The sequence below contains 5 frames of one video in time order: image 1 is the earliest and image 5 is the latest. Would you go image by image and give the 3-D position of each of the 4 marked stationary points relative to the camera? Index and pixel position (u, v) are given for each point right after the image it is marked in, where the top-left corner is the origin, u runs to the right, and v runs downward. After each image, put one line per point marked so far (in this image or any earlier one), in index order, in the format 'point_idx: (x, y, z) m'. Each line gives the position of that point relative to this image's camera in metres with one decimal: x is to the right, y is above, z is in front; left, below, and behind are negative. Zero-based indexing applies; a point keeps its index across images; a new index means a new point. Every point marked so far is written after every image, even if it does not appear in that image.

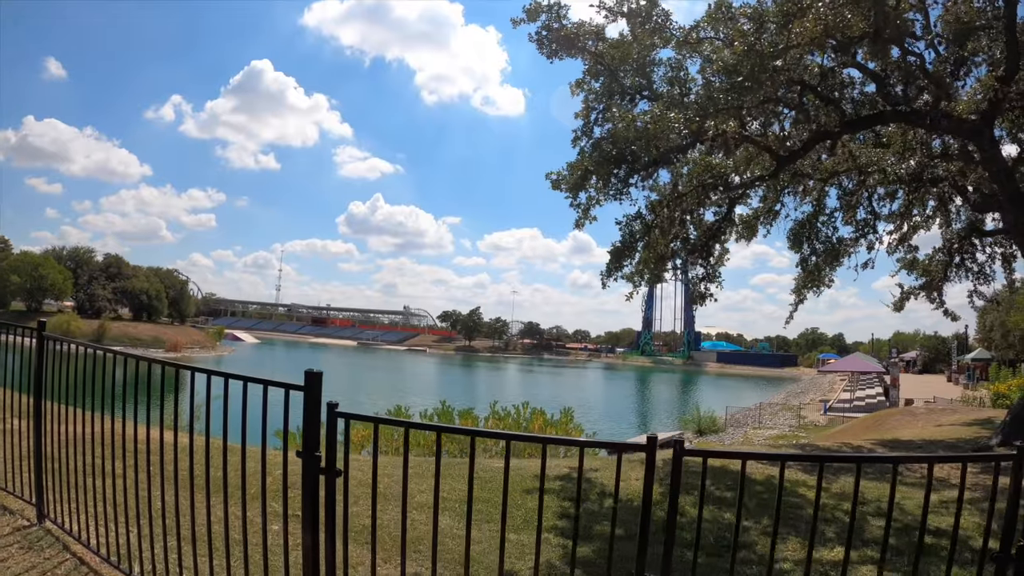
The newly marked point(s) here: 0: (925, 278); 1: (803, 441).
0: (+8.6, +0.1, +12.7) m
1: (+8.4, -4.4, +17.5) m
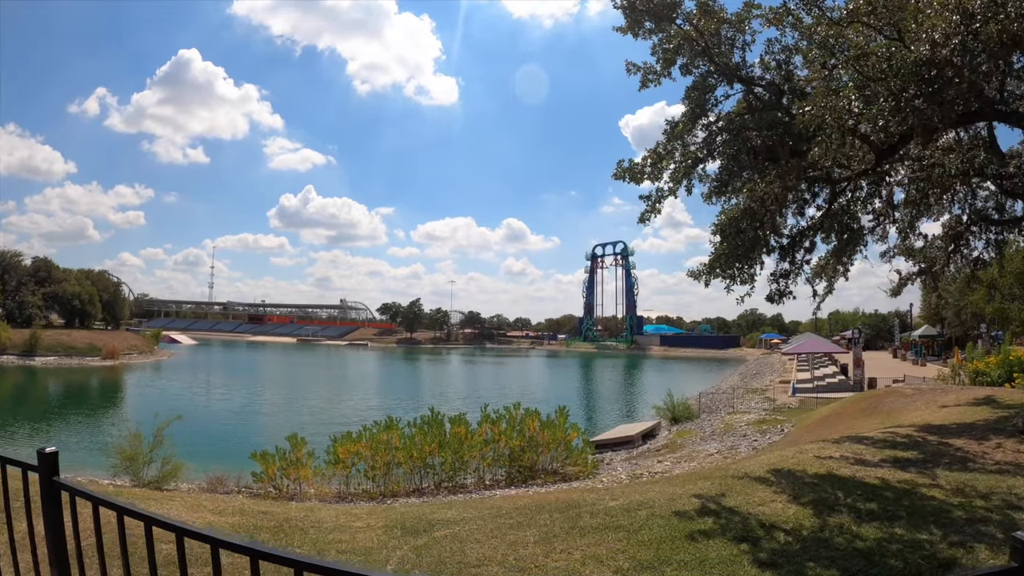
0: (+8.5, +0.5, +13.0) m
1: (+8.0, -4.0, +17.8) m
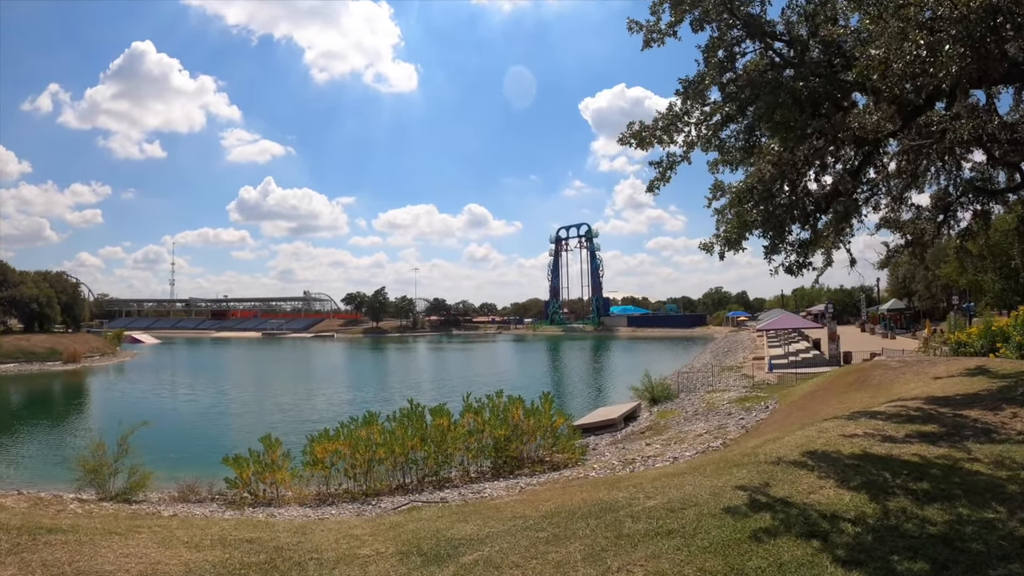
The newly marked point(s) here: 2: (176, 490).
0: (+8.1, +1.1, +12.9) m
1: (+7.5, -3.3, +17.9) m
2: (-8.5, -5.2, +16.2) m
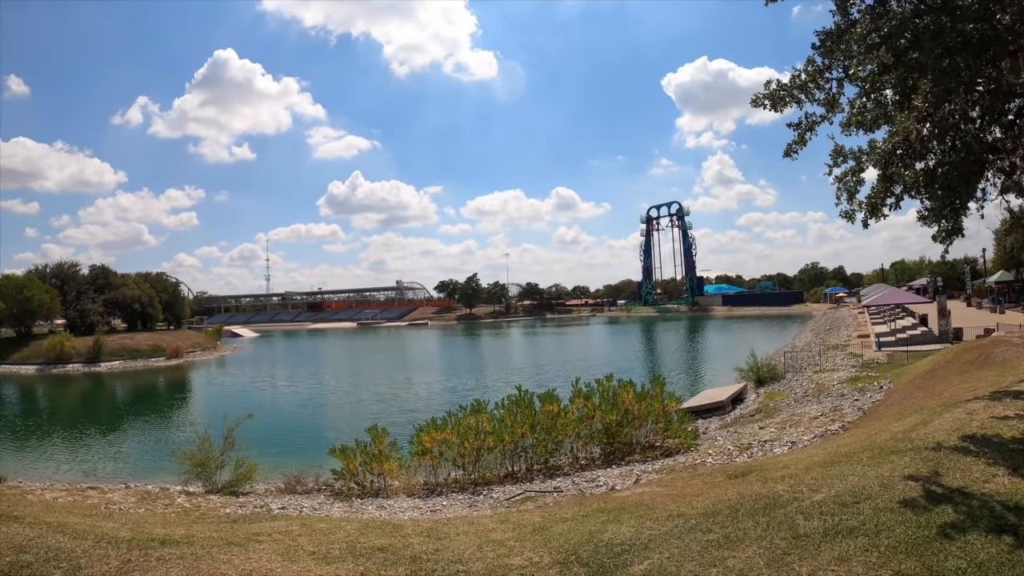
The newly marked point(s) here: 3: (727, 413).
0: (+9.9, +1.8, +11.4) m
1: (+9.9, -2.6, +16.4) m
2: (-6.1, -5.1, +16.5) m
3: (+6.4, -3.8, +19.1) m
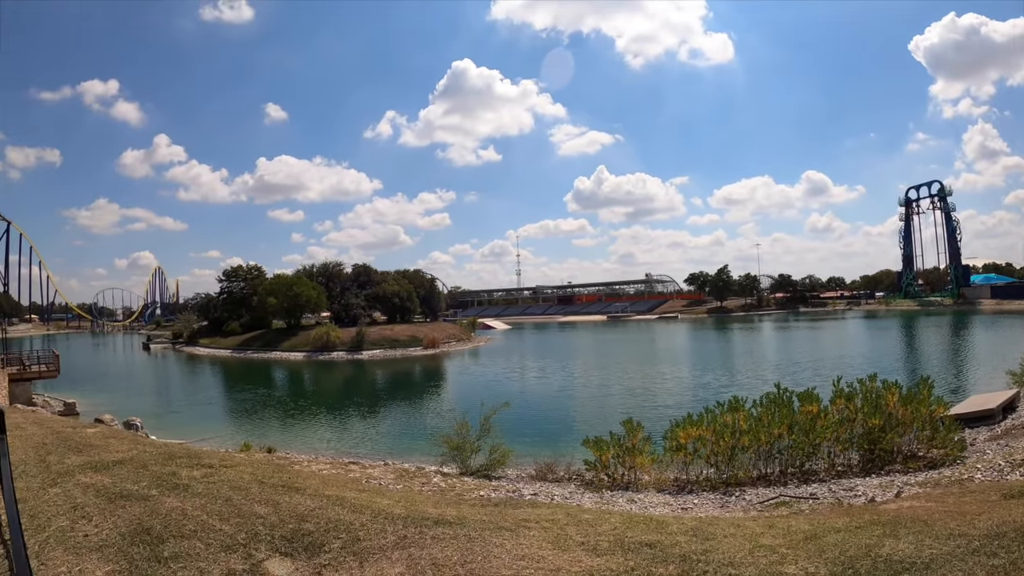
0: (+14.1, +2.0, +7.7) m
1: (+15.7, -2.3, +12.6) m
2: (+0.5, -4.9, +17.4) m
3: (+13.1, -3.5, +16.2) m
